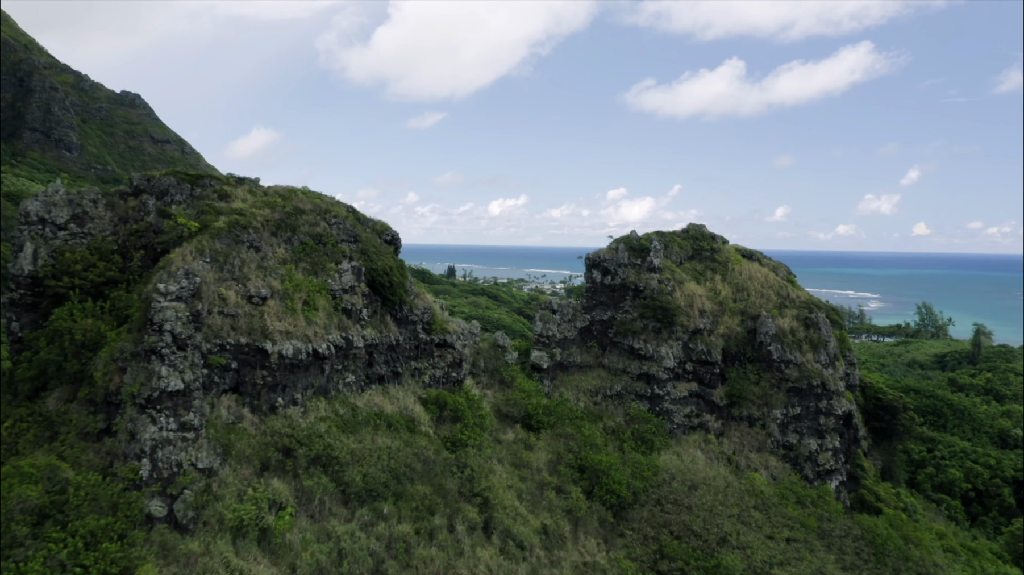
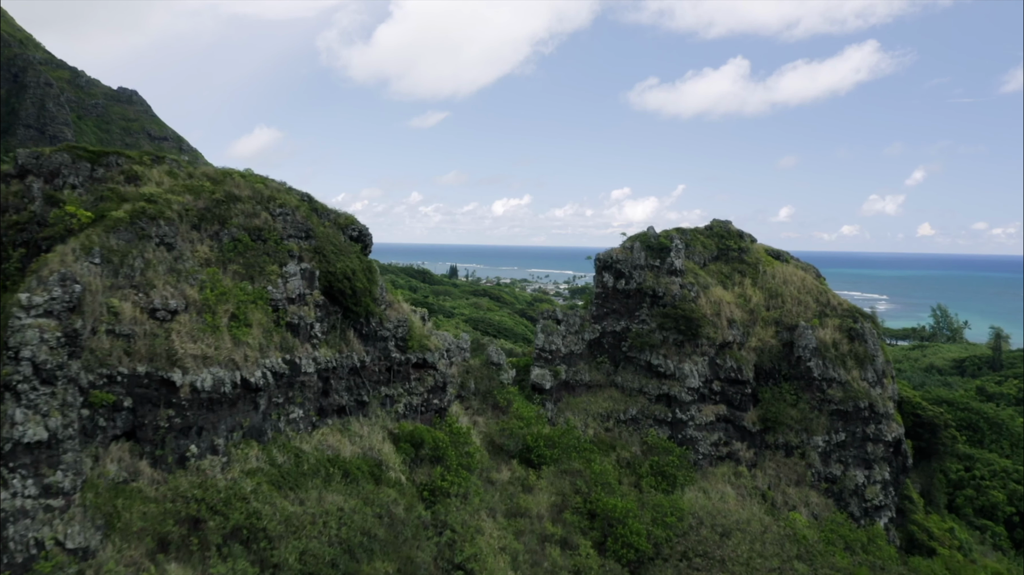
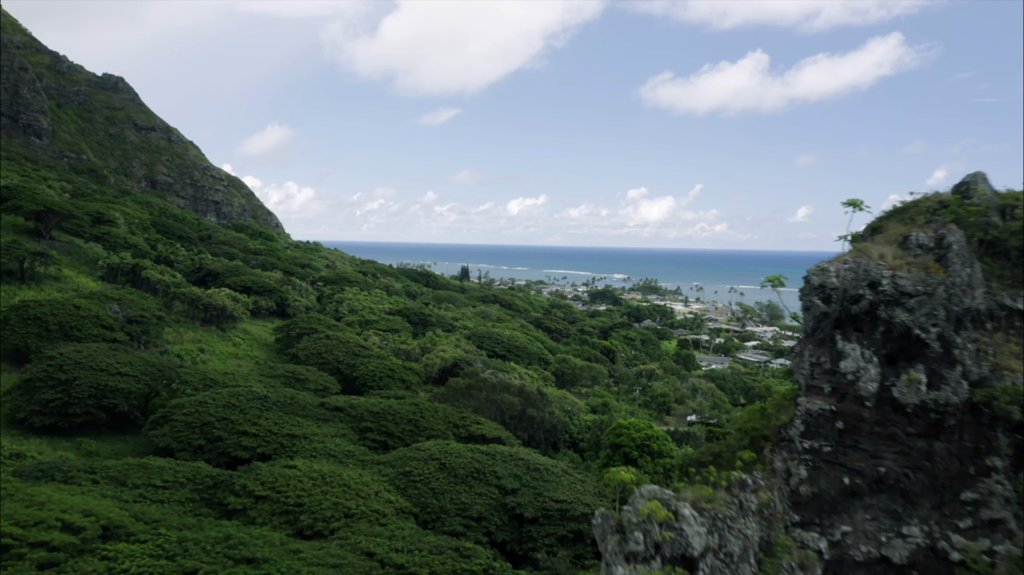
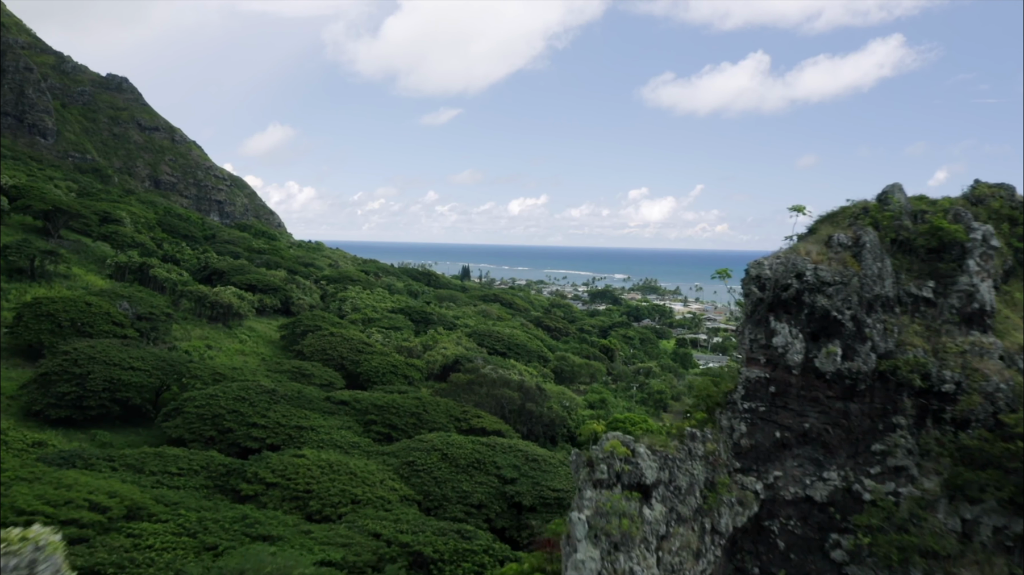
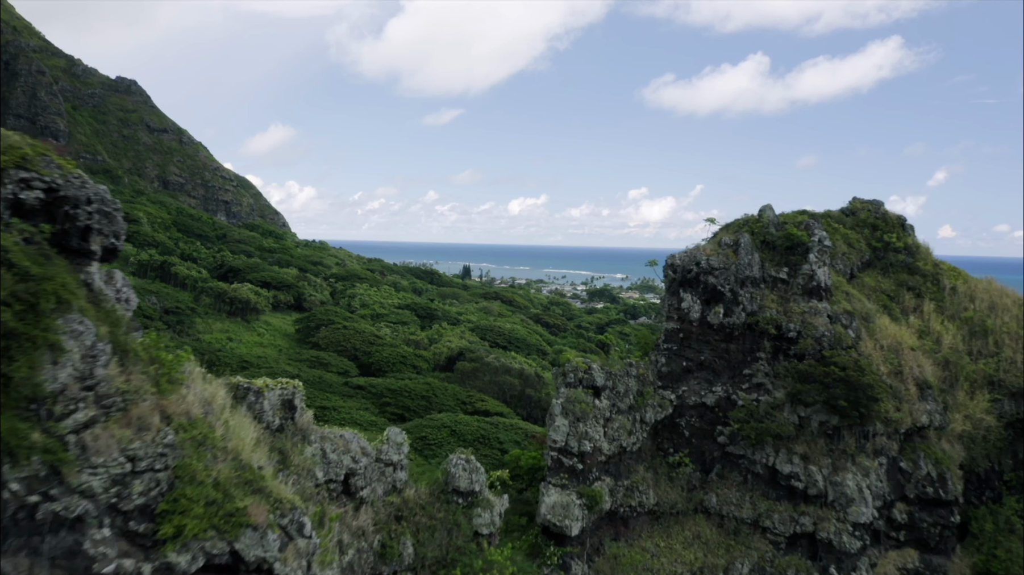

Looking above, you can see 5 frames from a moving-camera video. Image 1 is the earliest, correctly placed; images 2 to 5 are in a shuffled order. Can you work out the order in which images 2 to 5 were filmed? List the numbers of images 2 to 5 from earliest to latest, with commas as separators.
2, 5, 4, 3
